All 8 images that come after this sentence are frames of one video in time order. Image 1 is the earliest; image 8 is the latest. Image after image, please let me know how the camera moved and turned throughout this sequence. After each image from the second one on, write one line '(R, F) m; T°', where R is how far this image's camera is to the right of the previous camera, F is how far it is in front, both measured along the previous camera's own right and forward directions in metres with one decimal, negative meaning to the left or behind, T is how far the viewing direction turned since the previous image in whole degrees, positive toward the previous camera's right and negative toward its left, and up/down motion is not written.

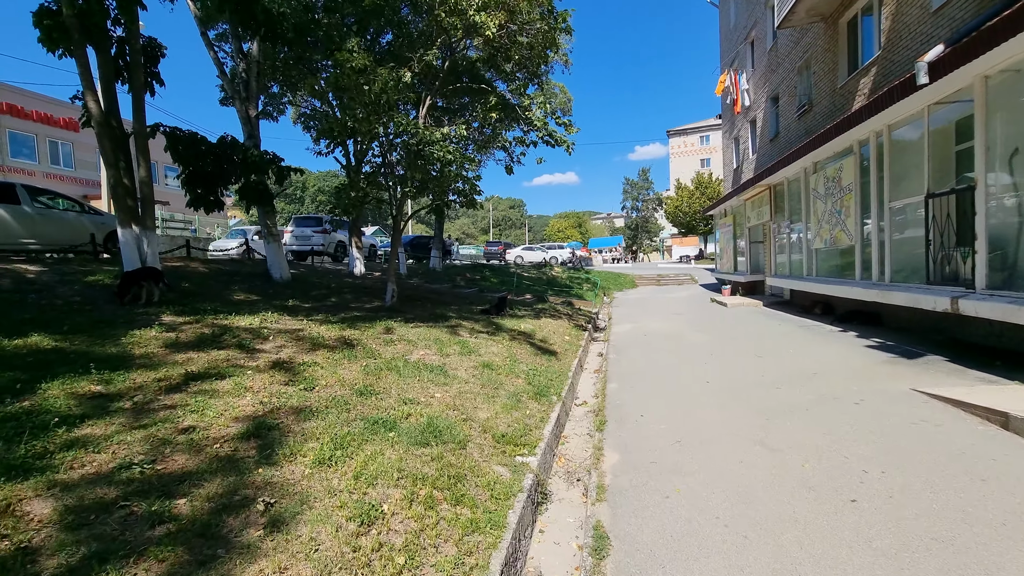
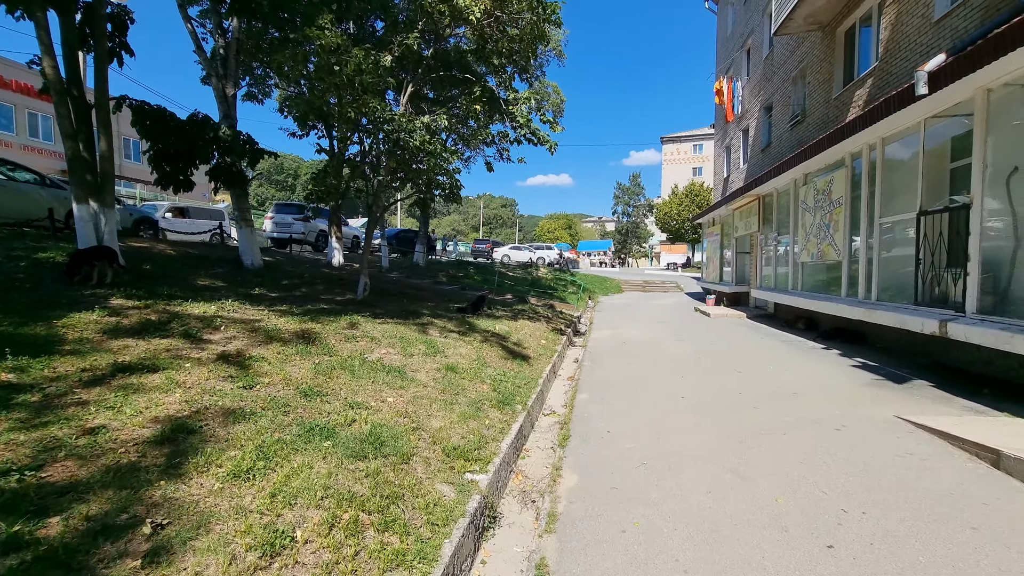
(+0.2, +0.4) m; +1°
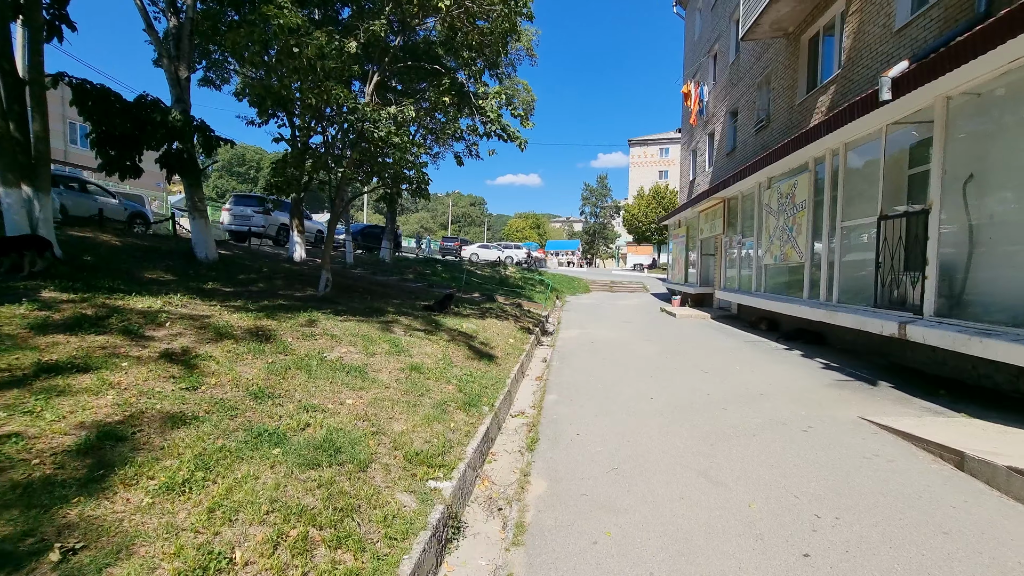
(0.0, +0.2) m; +4°
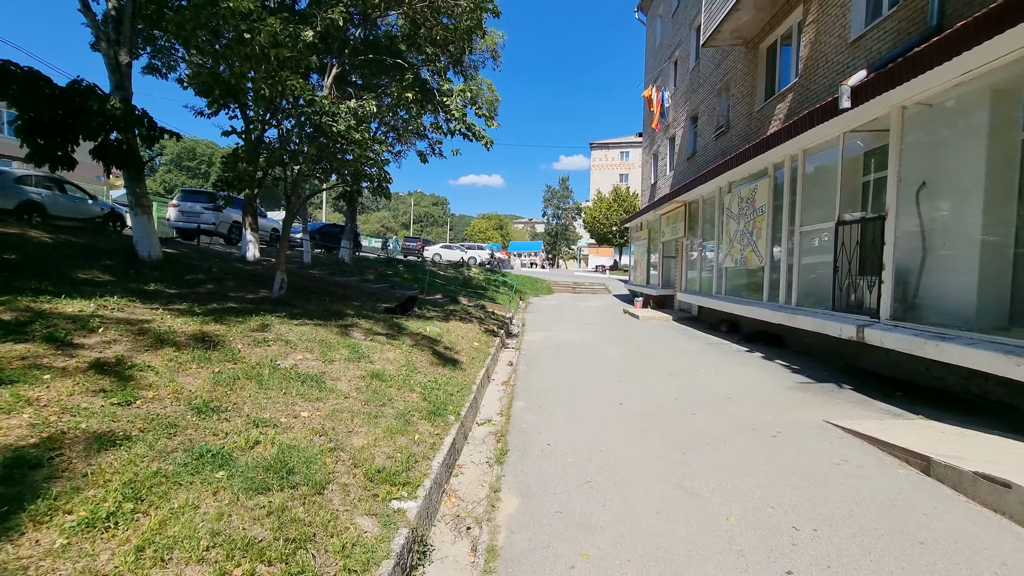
(0.0, +0.2) m; +4°
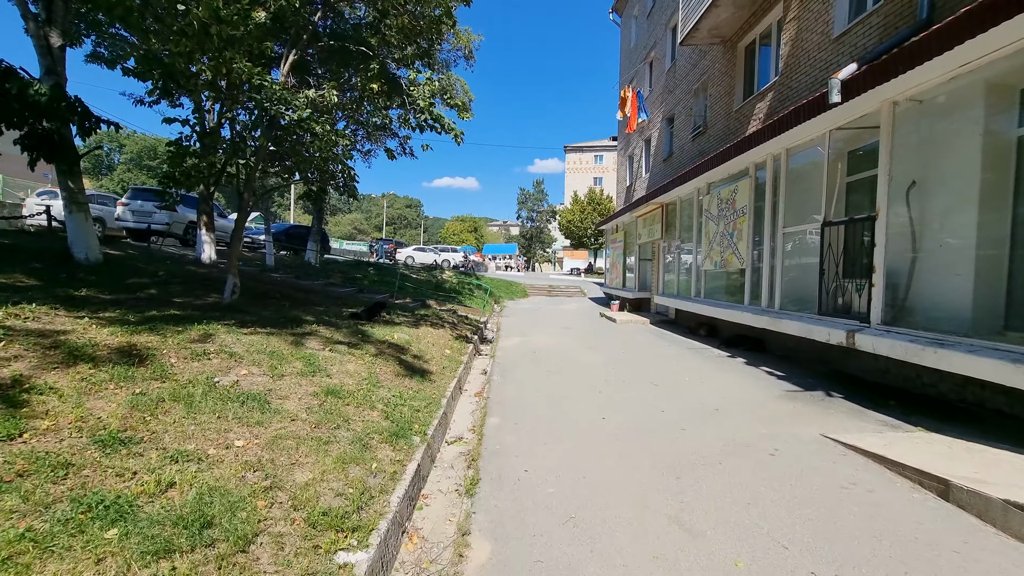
(0.0, +0.5) m; +3°
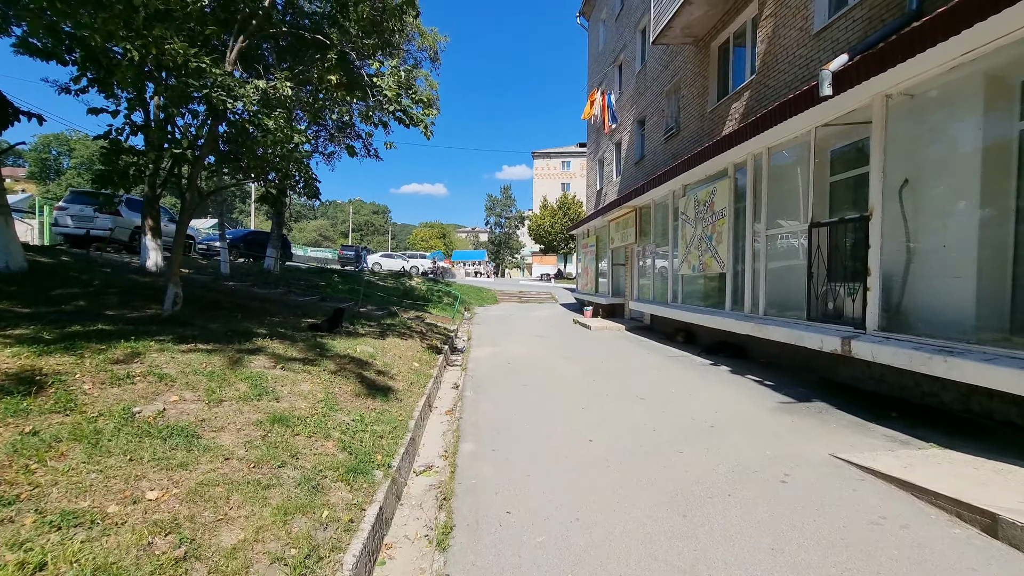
(-0.1, +0.6) m; +3°
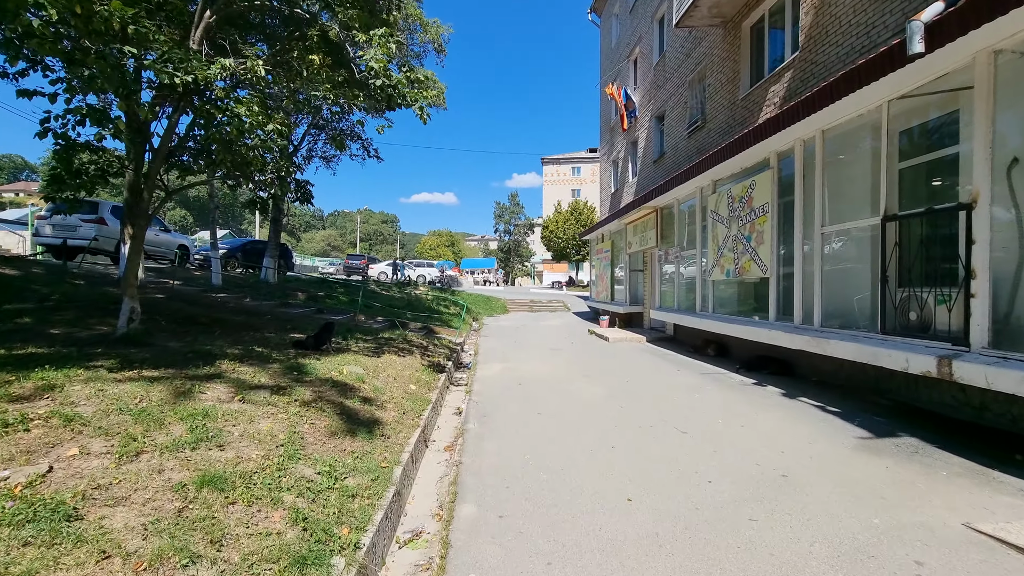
(0.0, +1.1) m; -1°
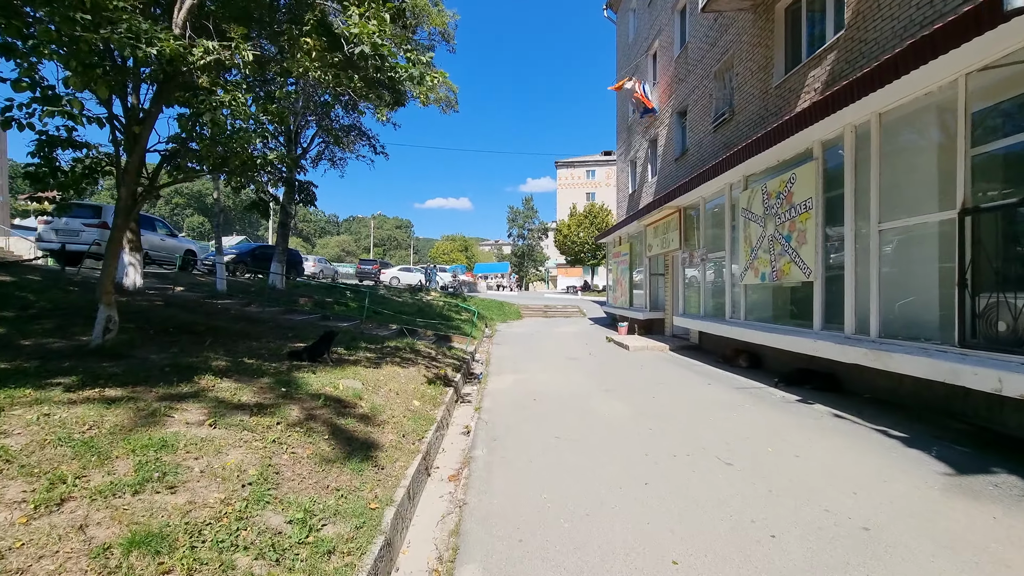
(0.0, +0.7) m; -2°
